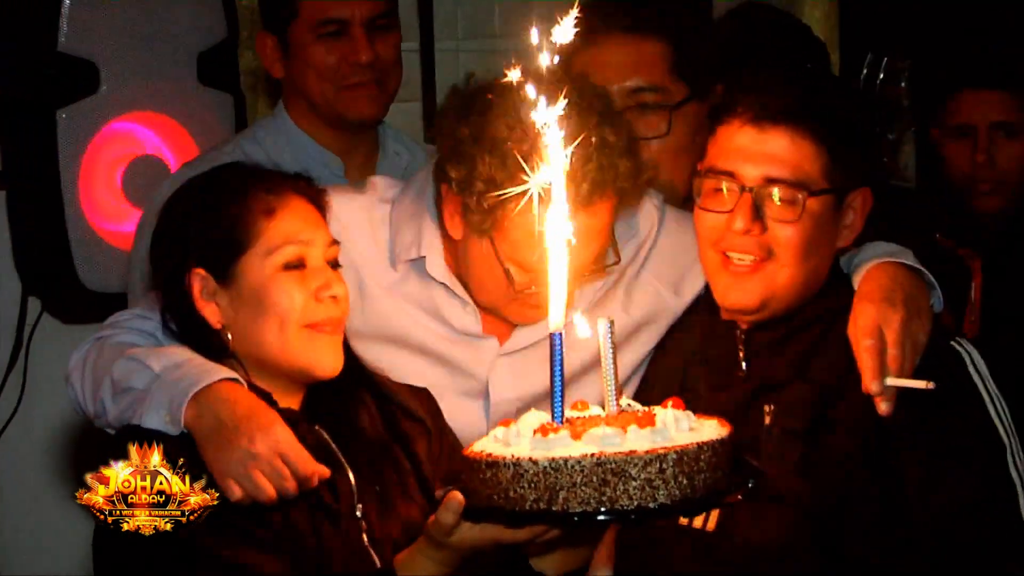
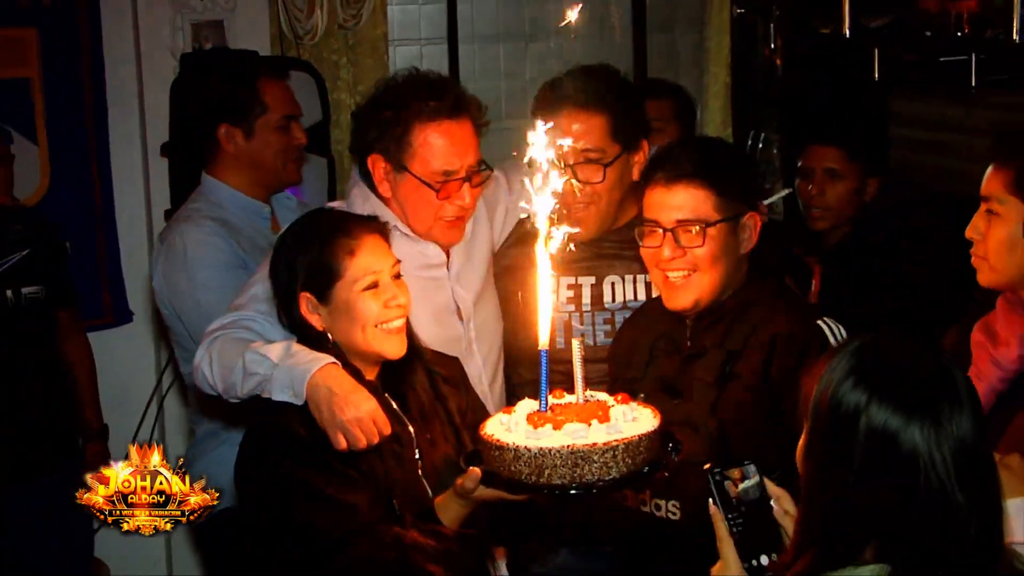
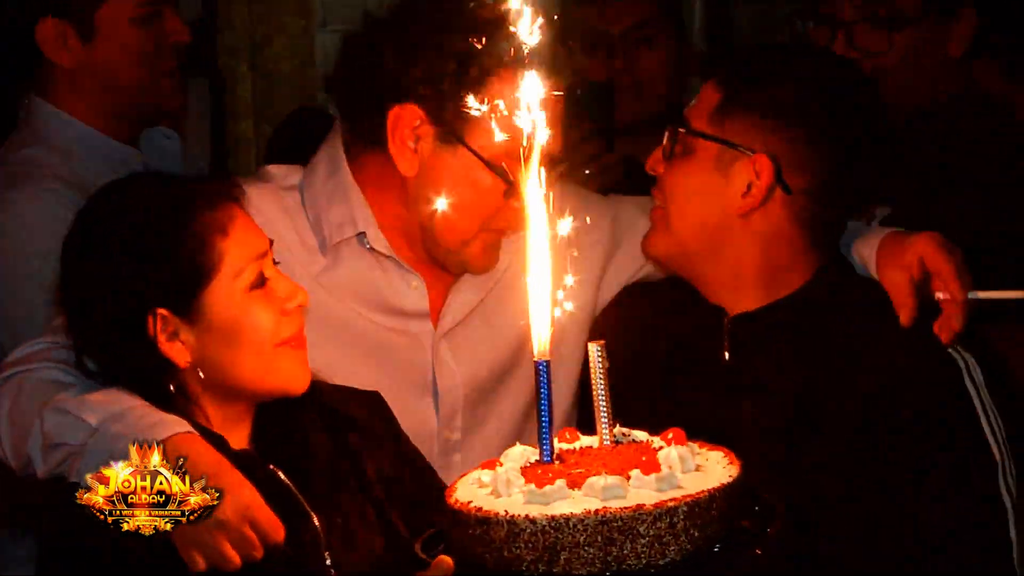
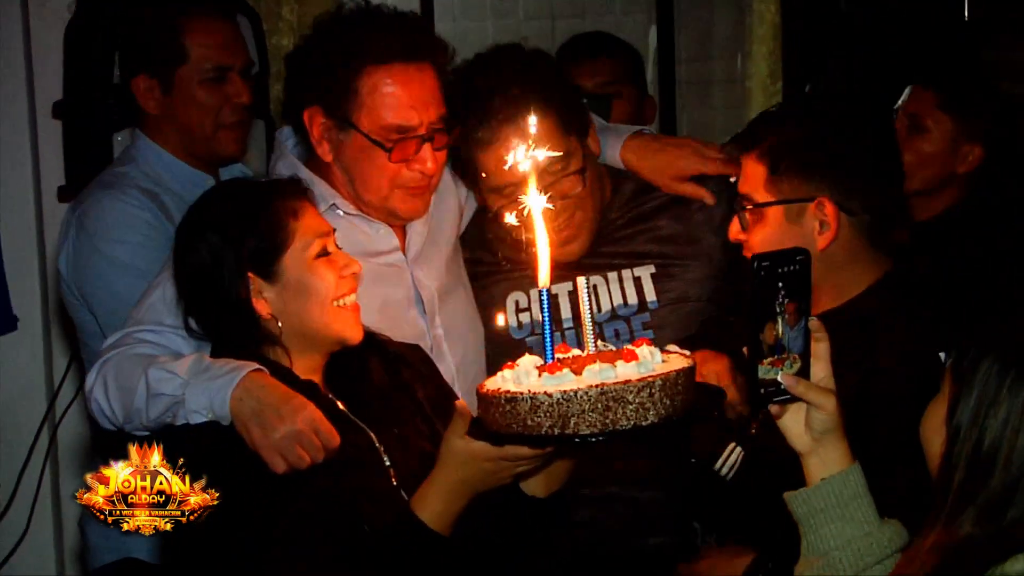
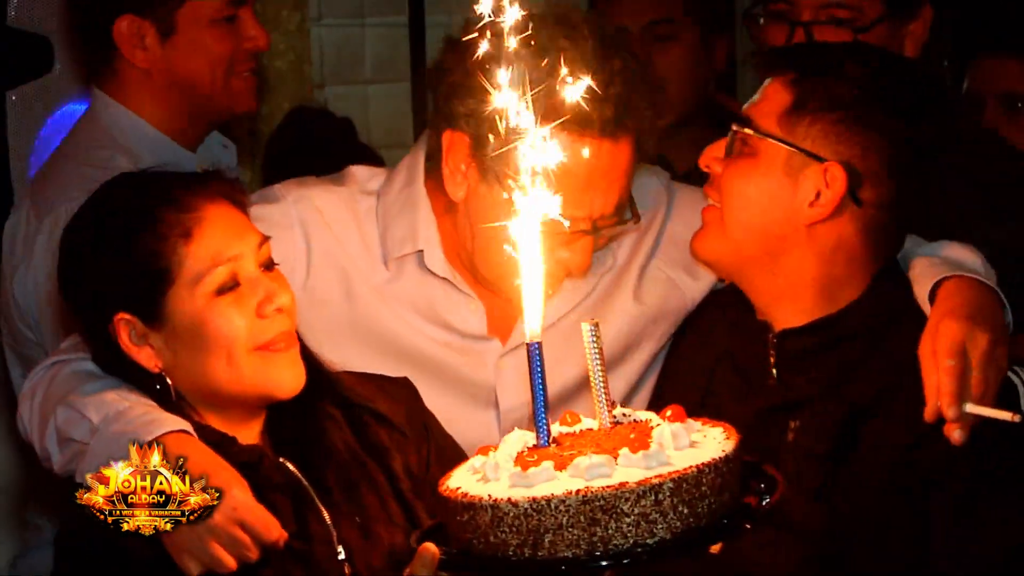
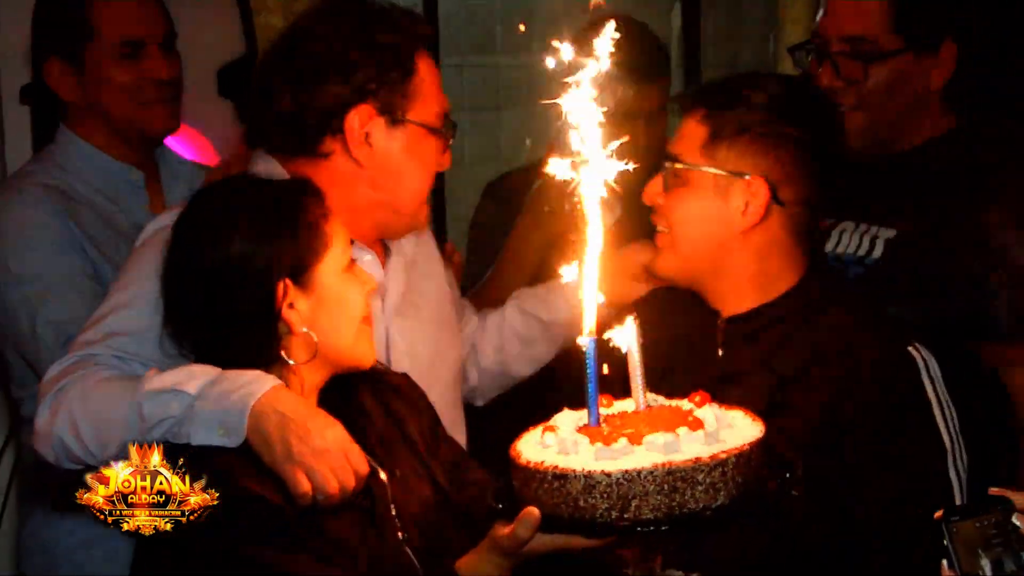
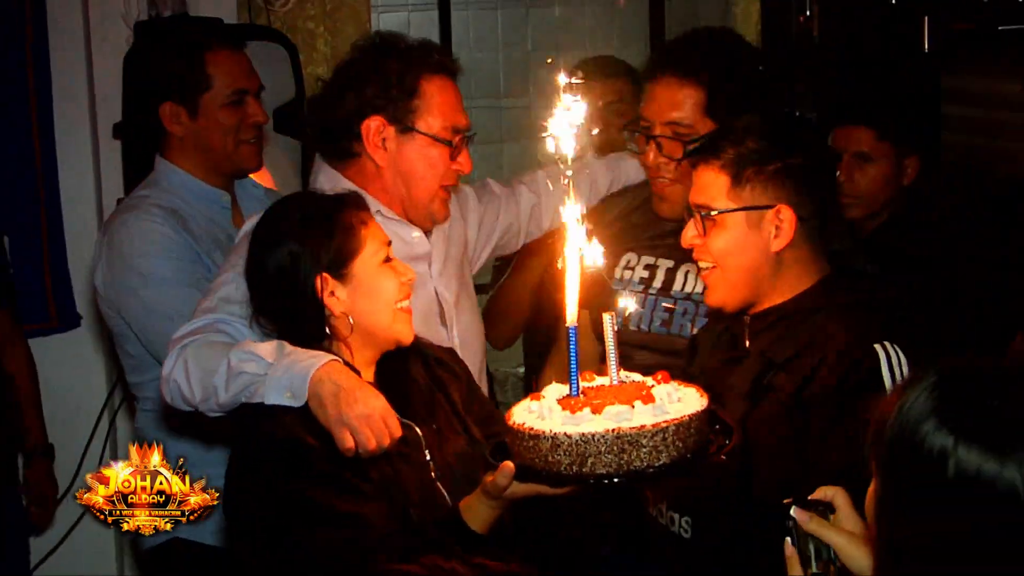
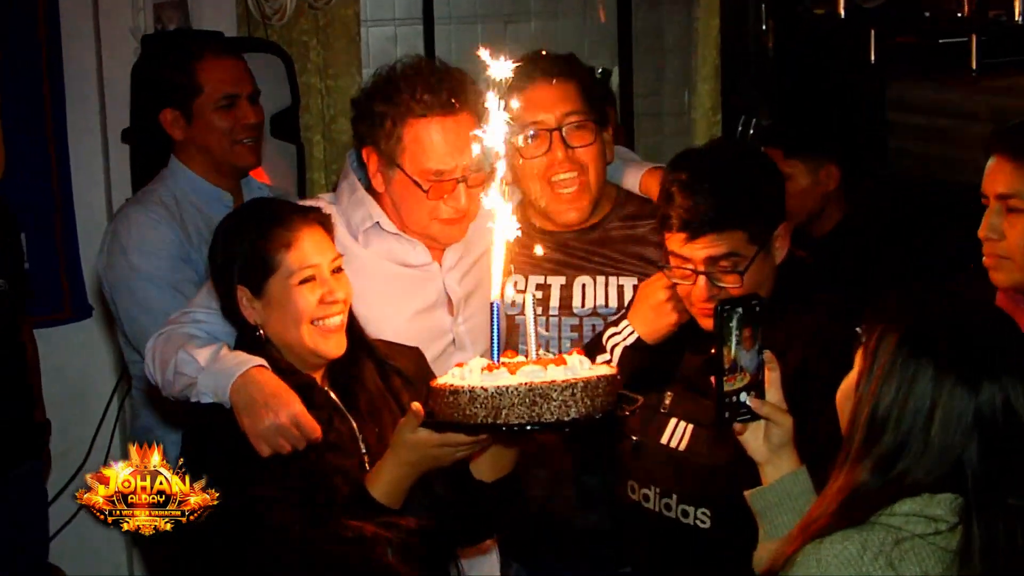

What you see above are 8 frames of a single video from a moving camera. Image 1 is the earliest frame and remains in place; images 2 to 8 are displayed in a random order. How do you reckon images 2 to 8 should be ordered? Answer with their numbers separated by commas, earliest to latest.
5, 3, 6, 7, 2, 8, 4
